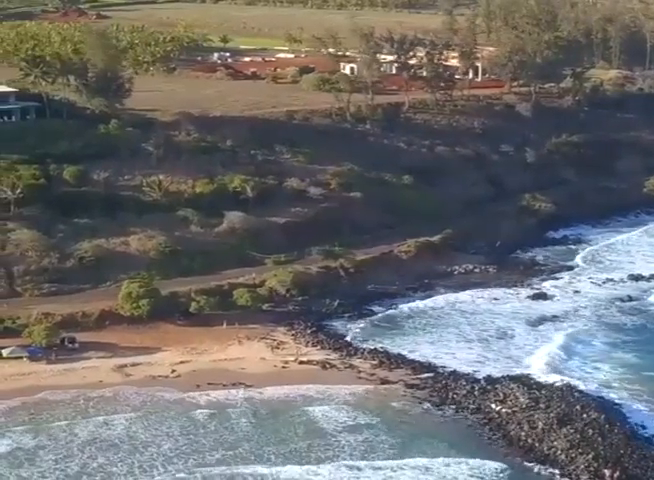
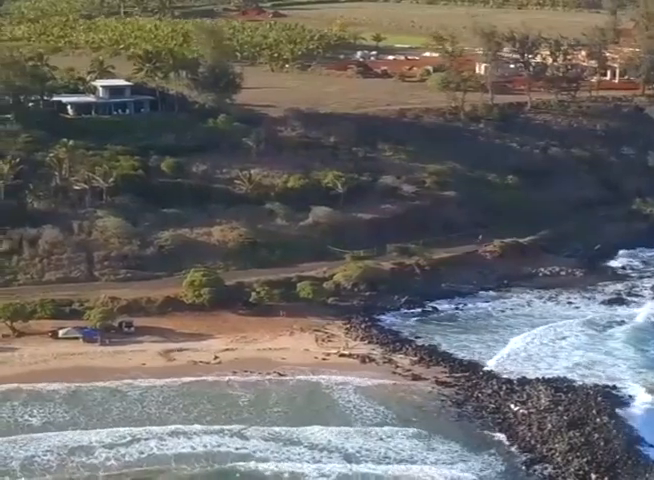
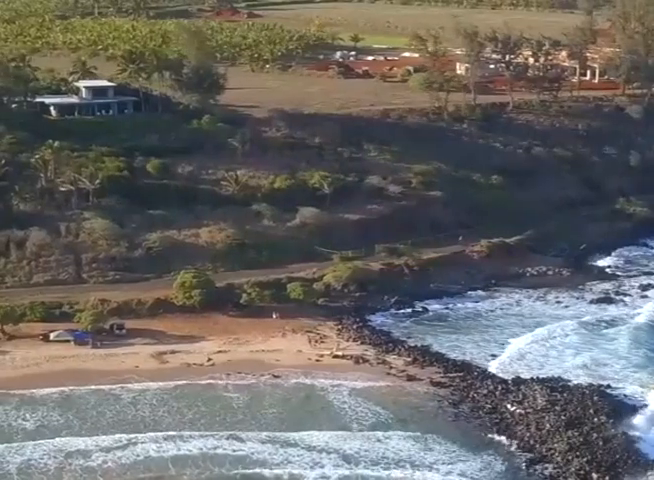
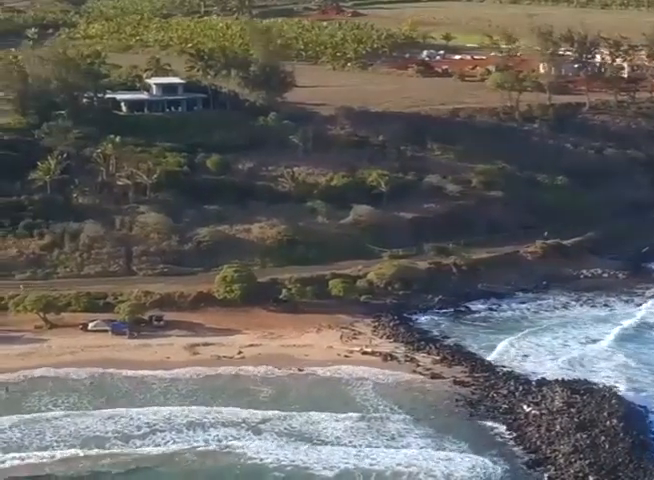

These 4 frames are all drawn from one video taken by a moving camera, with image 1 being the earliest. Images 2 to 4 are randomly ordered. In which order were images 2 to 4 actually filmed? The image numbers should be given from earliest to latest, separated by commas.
3, 2, 4
